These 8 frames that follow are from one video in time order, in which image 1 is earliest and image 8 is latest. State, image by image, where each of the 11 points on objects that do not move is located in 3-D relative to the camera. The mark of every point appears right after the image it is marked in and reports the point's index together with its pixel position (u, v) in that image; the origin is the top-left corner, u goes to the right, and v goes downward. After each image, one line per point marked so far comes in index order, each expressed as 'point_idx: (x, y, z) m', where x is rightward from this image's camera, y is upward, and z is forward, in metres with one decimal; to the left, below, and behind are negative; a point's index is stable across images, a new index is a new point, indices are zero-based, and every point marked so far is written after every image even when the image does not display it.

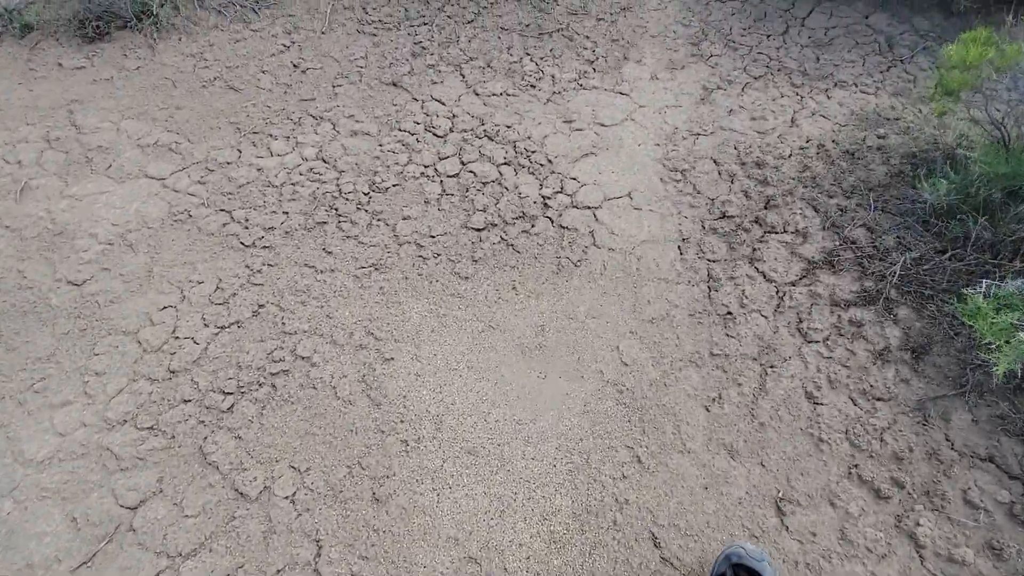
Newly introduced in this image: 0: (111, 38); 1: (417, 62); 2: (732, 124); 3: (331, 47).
0: (-2.6, +1.6, +3.2) m
1: (-0.6, +1.5, +3.2) m
2: (+1.2, +0.9, +2.8) m
3: (-1.2, +1.6, +3.3) m
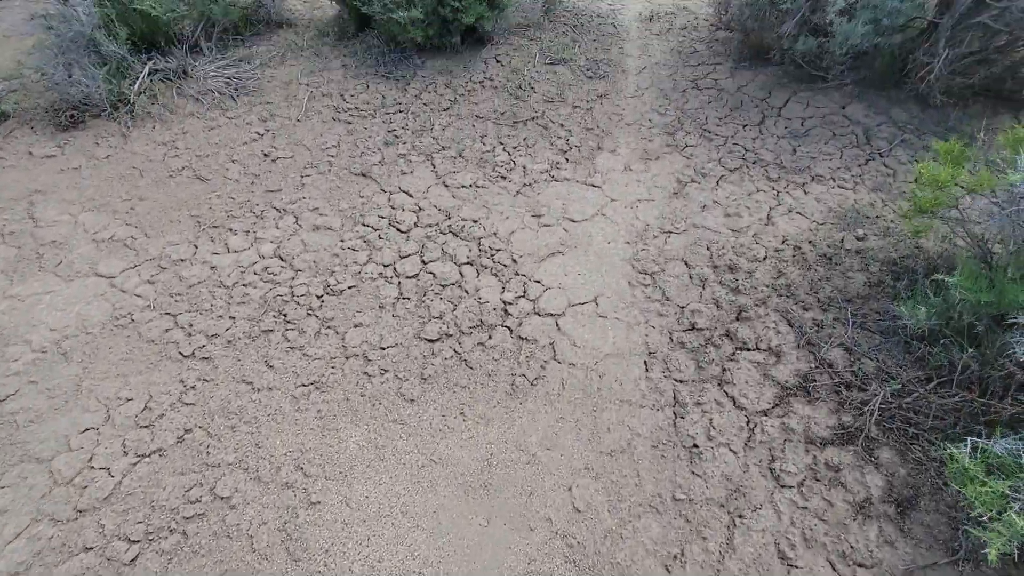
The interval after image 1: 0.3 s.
0: (-2.8, +1.0, +3.2) m
1: (-0.8, +0.9, +3.2) m
2: (+1.0, +0.4, +2.7) m
3: (-1.4, +1.0, +3.3) m
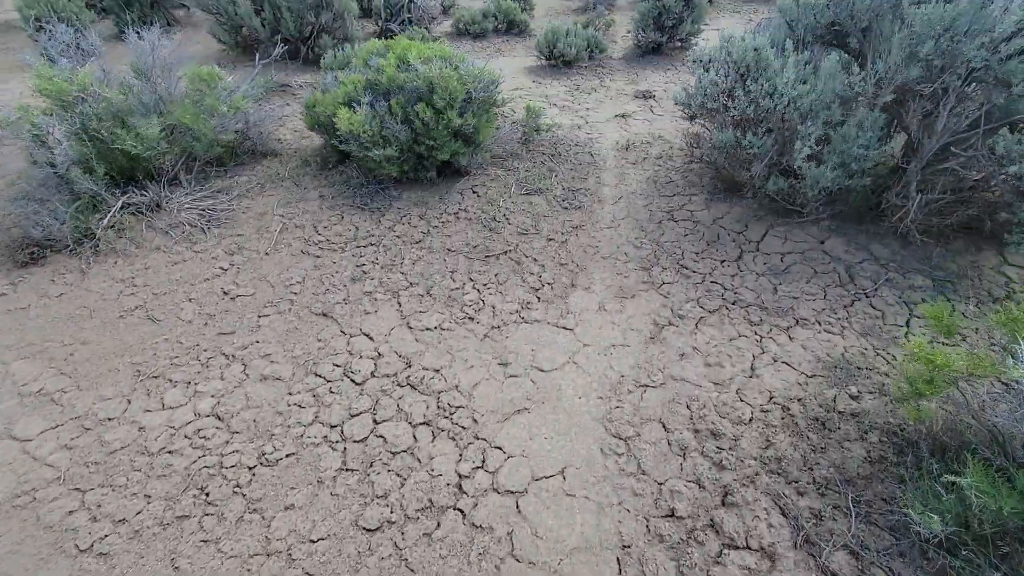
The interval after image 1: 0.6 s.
0: (-3.0, +0.2, +3.1) m
1: (-1.0, 0.0, +3.1) m
2: (+0.9, -0.4, +2.5) m
3: (-1.6, +0.1, +3.2) m
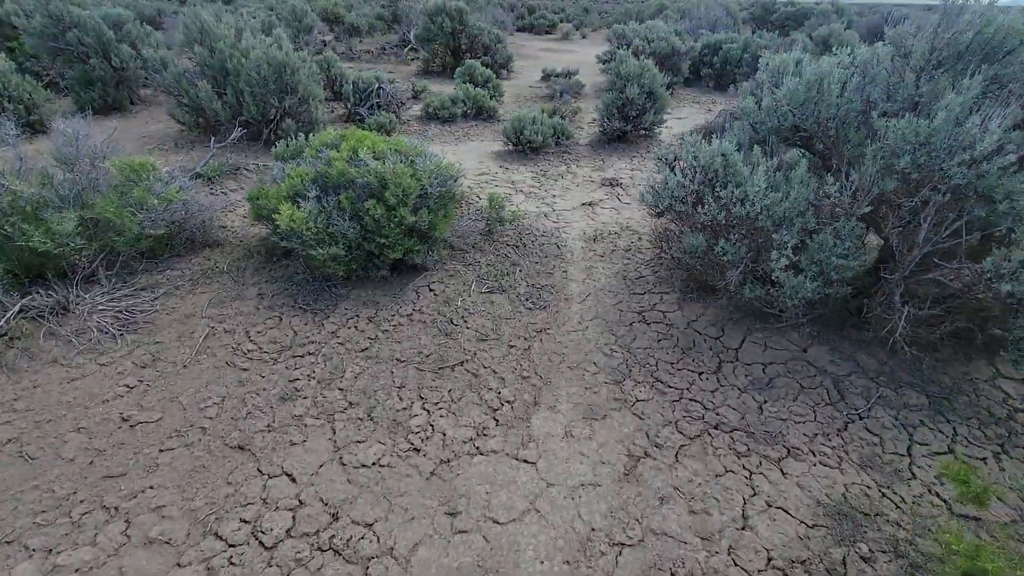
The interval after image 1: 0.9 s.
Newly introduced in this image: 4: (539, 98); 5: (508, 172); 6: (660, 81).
0: (-3.2, -0.5, +2.6) m
1: (-1.2, -0.6, +2.6) m
2: (+0.6, -1.0, +2.1) m
3: (-1.8, -0.5, +2.7) m
4: (+0.6, +4.0, +10.4) m
5: (-0.1, +1.4, +6.2) m
6: (+2.1, +2.9, +7.0) m
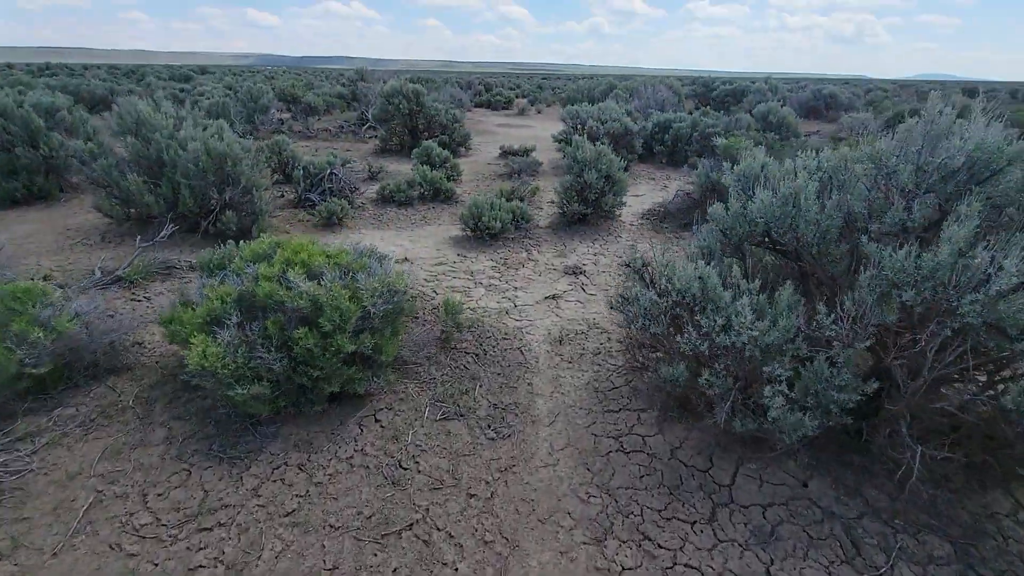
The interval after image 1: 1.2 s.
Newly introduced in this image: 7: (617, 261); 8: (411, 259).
0: (-3.4, -1.3, +1.9) m
1: (-1.4, -1.4, +2.0) m
2: (+0.5, -1.6, +1.6) m
3: (-2.0, -1.3, +2.1) m
4: (-0.3, +2.3, +10.4) m
5: (-0.5, +0.3, +5.9) m
6: (+1.5, +1.7, +7.0) m
7: (+1.2, +0.3, +5.9) m
8: (-1.2, +0.4, +6.0) m
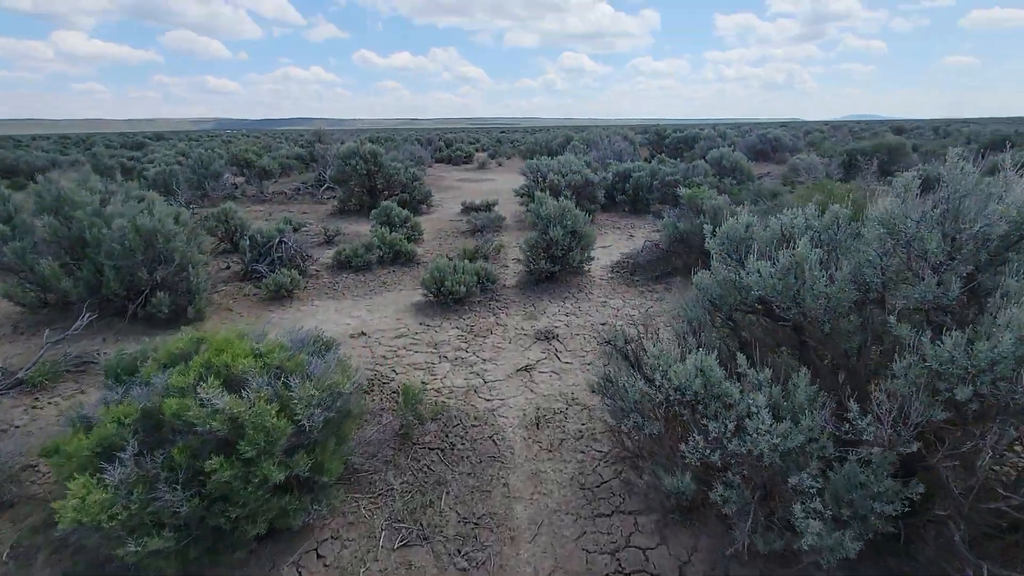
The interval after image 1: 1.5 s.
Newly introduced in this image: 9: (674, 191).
0: (-3.4, -1.8, +1.1) m
1: (-1.4, -1.8, +1.4) m
2: (+0.5, -1.9, +1.0) m
3: (-2.0, -1.8, +1.4) m
4: (-1.1, +1.1, +10.1) m
5: (-0.9, -0.5, +5.4) m
6: (+1.0, +0.9, +6.8) m
7: (+0.9, -0.4, +5.5) m
8: (-1.6, -0.5, +5.5) m
9: (+3.6, +2.1, +10.9) m
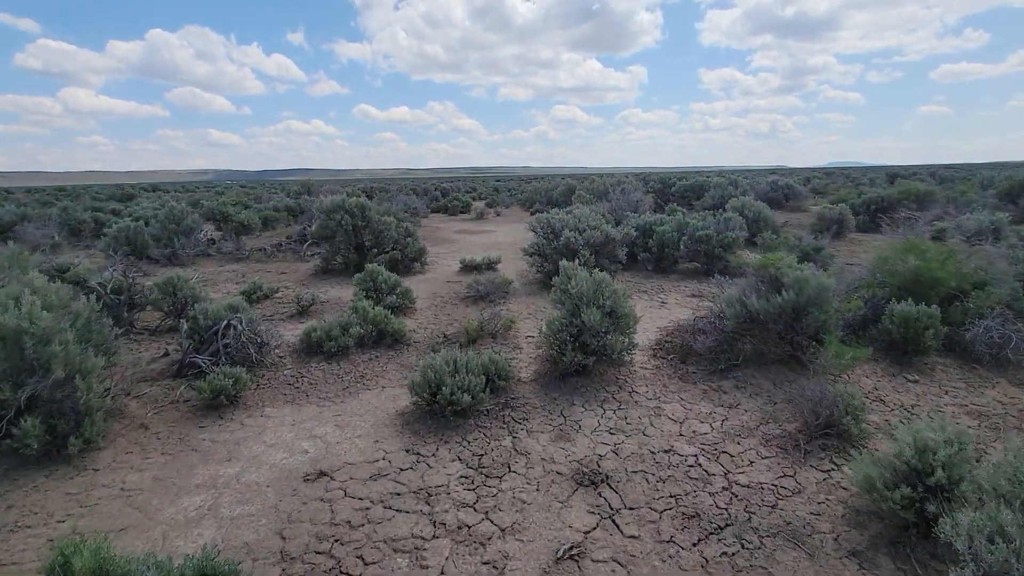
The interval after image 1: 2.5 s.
0: (-3.1, -2.3, -0.7) m
1: (-1.2, -2.3, -0.4) m
2: (+0.8, -2.3, -0.8) m
3: (-1.8, -2.3, -0.4) m
4: (-0.9, -0.2, +8.6) m
5: (-0.7, -1.4, +3.8) m
6: (+1.1, -0.1, +5.3) m
7: (+1.1, -1.3, +3.9) m
8: (-1.4, -1.4, +3.8) m
9: (+3.7, +0.8, +9.5) m
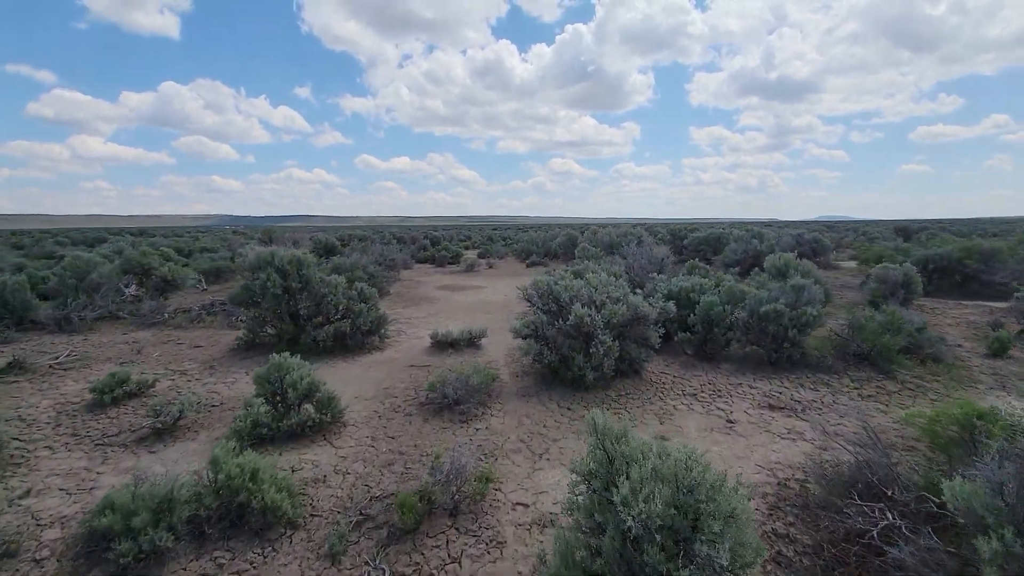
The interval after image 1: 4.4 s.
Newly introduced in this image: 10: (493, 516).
0: (-3.3, -2.6, -3.8) m
1: (-1.3, -2.6, -3.5) m
2: (+0.6, -2.6, -3.8) m
3: (-1.9, -2.6, -3.5) m
4: (-1.1, -1.4, +5.6) m
5: (-0.9, -2.1, +0.7) m
6: (+1.0, -0.9, +2.4) m
7: (+0.9, -2.0, +0.9) m
8: (-1.5, -2.1, +0.7) m
9: (+3.5, -0.5, +6.7) m
10: (-0.1, -1.6, +3.6) m
